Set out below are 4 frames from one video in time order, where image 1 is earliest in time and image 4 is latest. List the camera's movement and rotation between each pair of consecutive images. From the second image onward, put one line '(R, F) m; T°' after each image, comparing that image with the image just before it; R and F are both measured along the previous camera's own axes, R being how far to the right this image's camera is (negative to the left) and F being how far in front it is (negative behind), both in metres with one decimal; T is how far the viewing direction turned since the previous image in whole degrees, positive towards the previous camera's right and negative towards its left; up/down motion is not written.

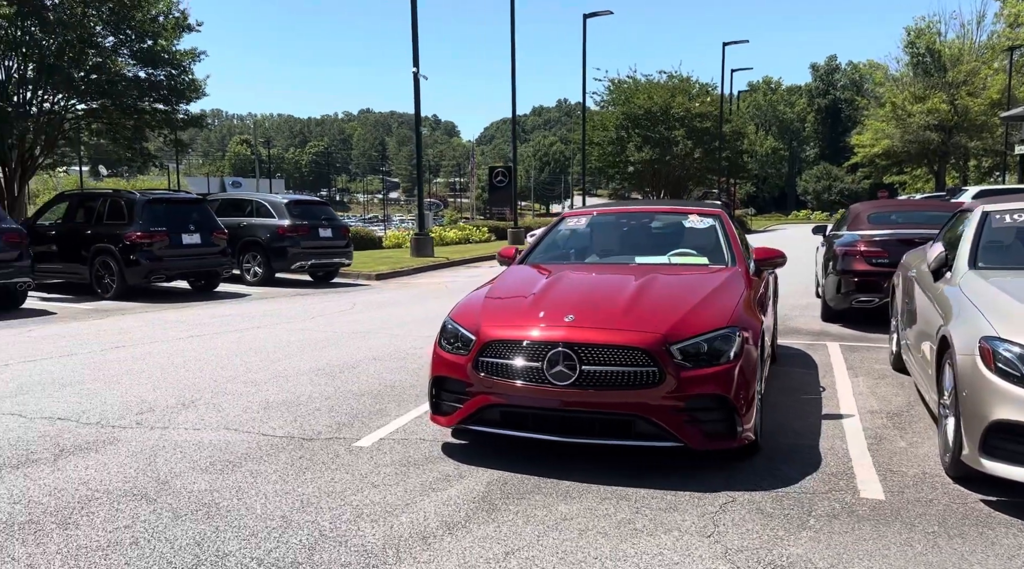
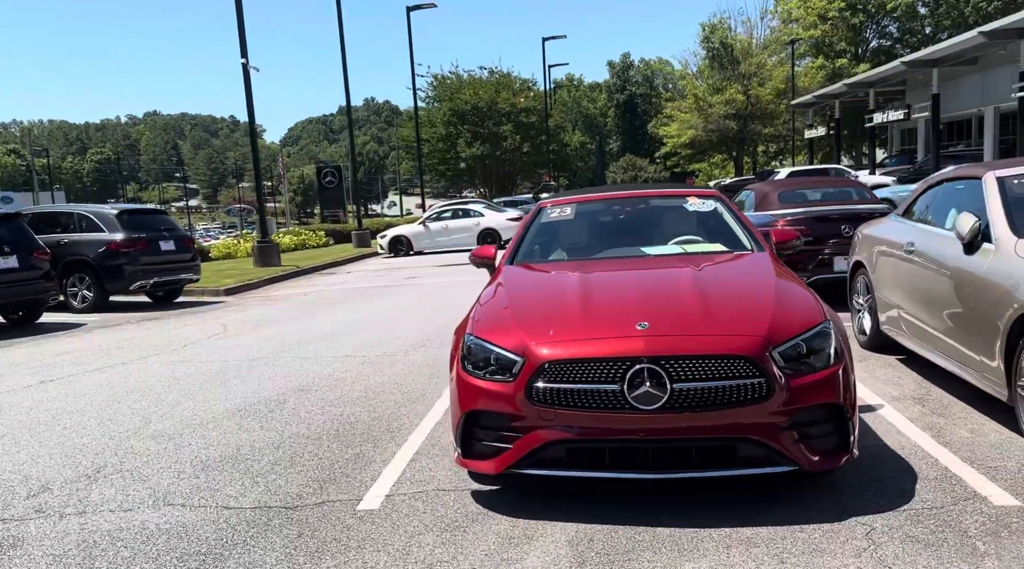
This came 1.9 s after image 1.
(-1.1, +1.1) m; +12°
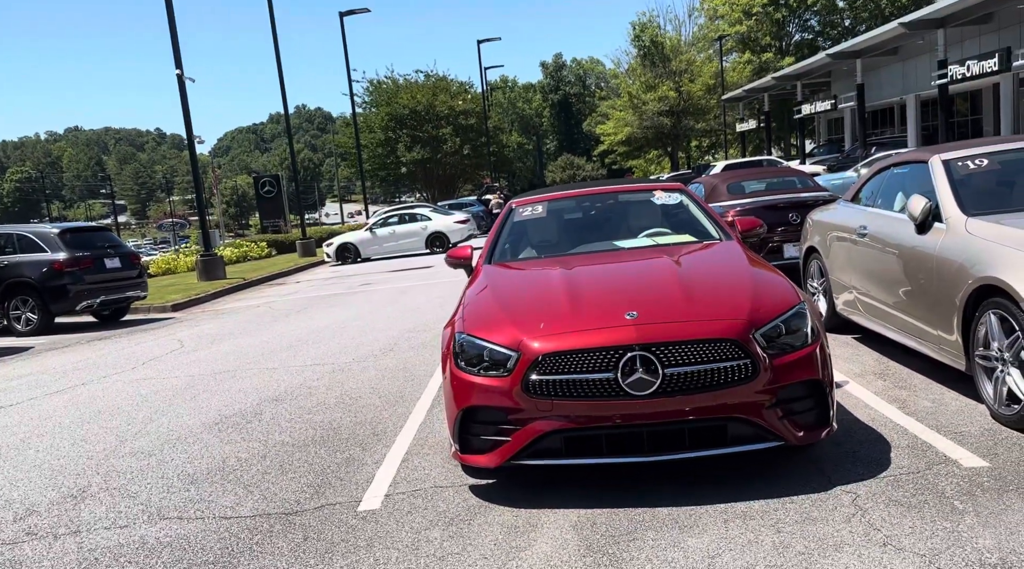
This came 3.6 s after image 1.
(-0.2, -0.1) m; +4°
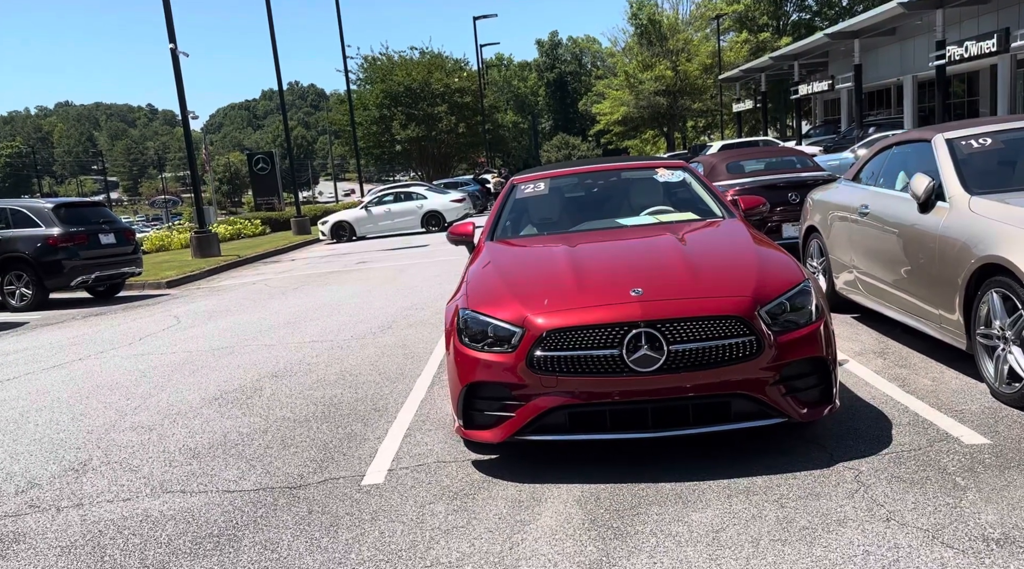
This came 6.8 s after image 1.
(-0.1, 0.0) m; 0°
